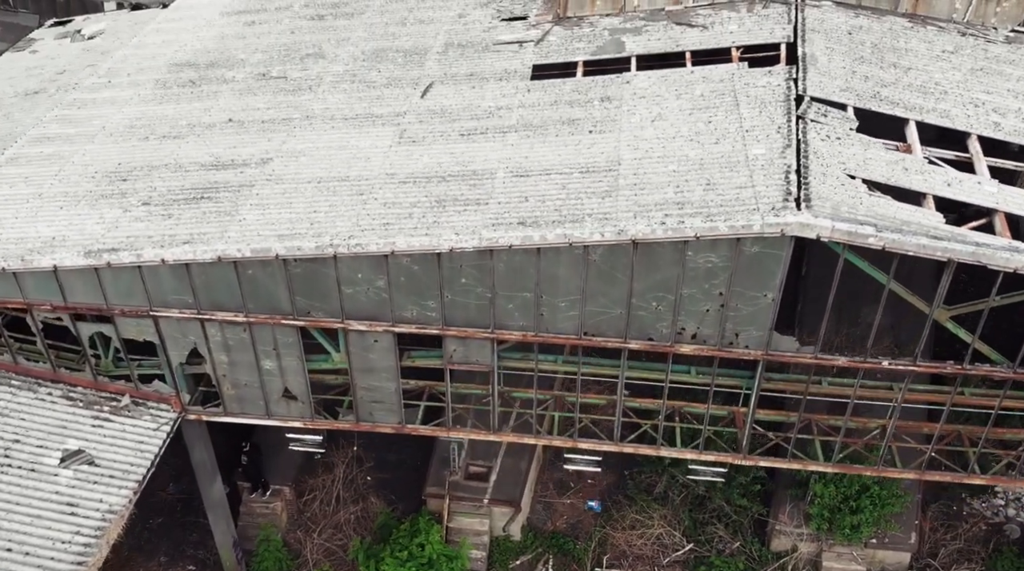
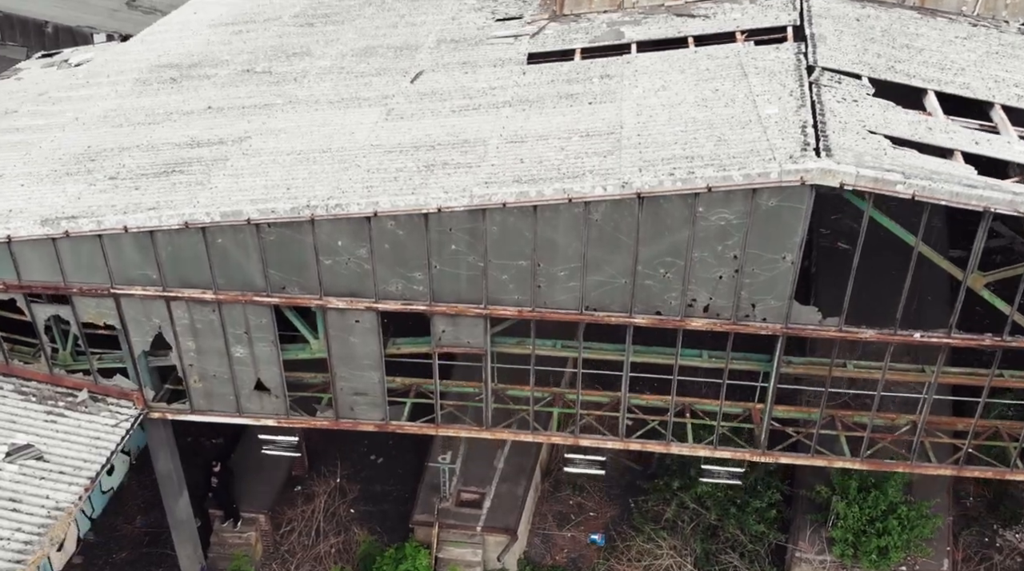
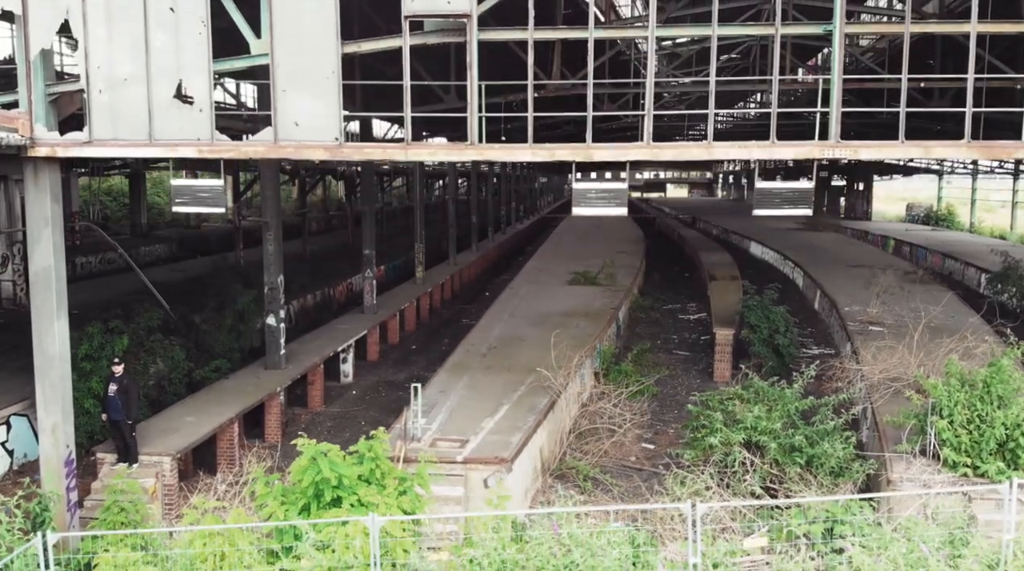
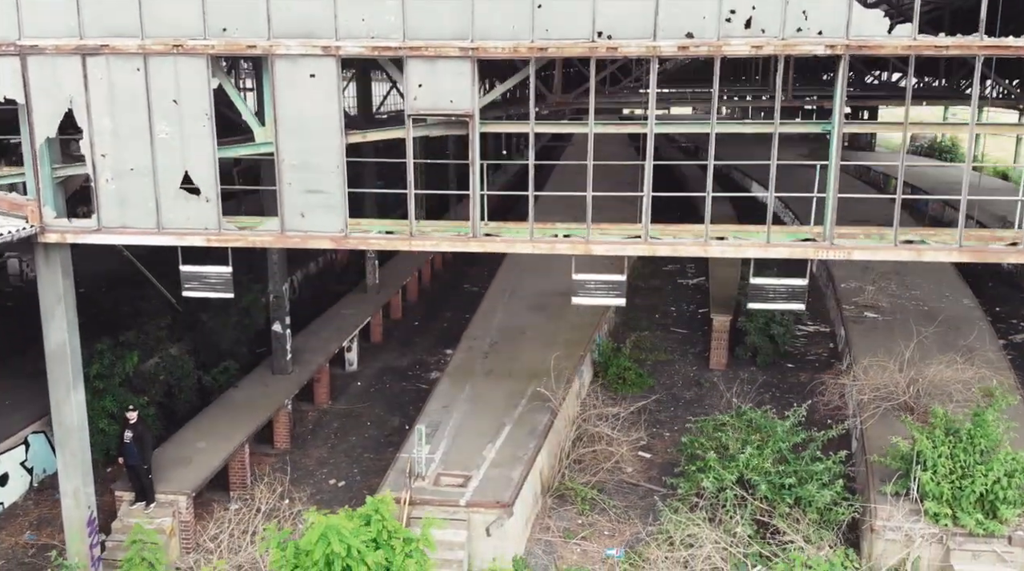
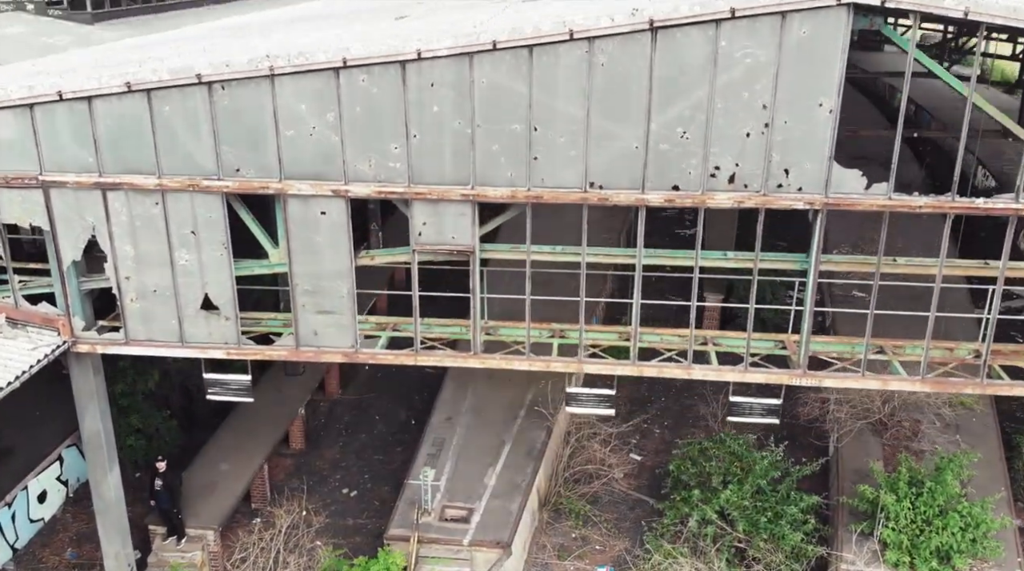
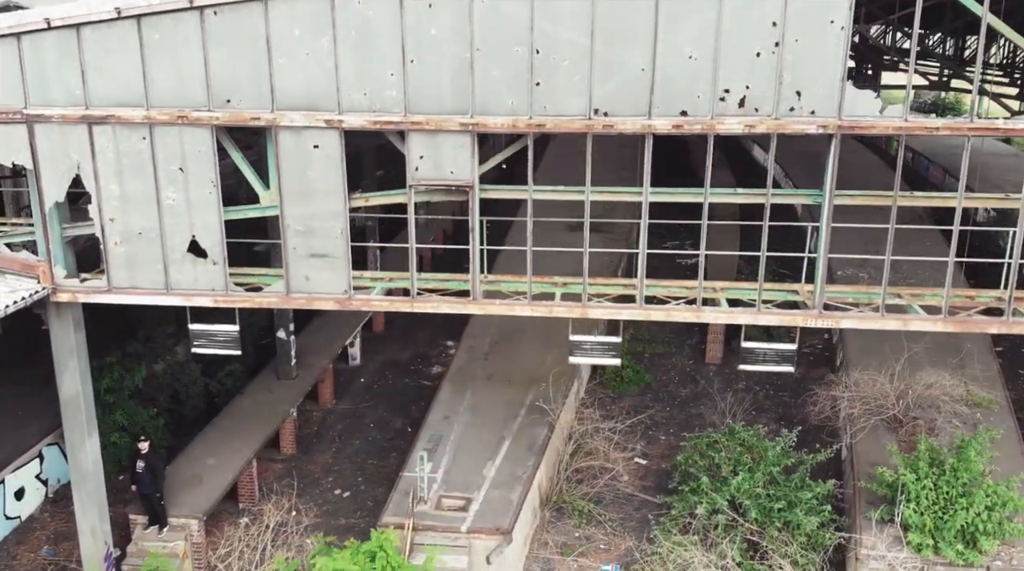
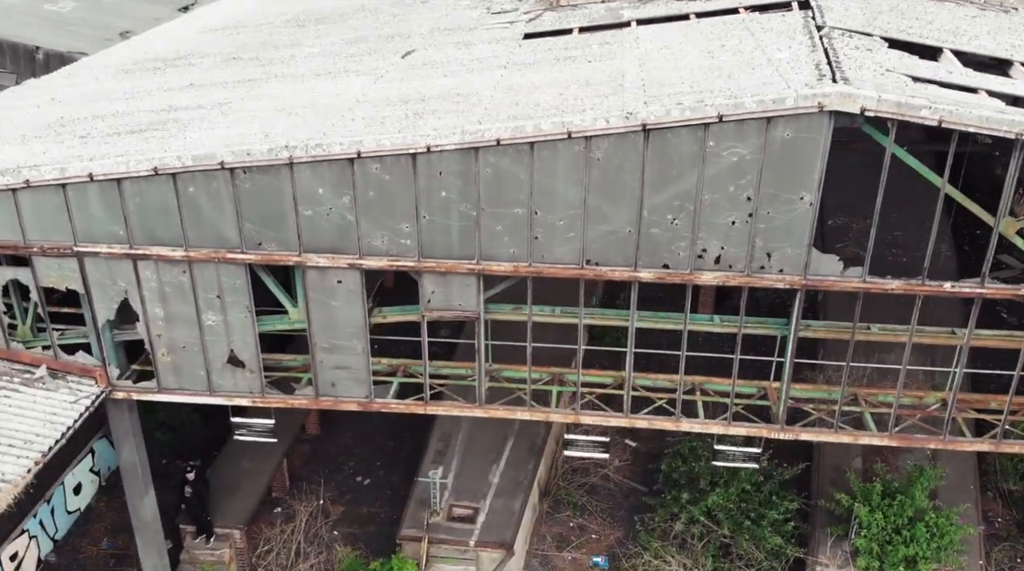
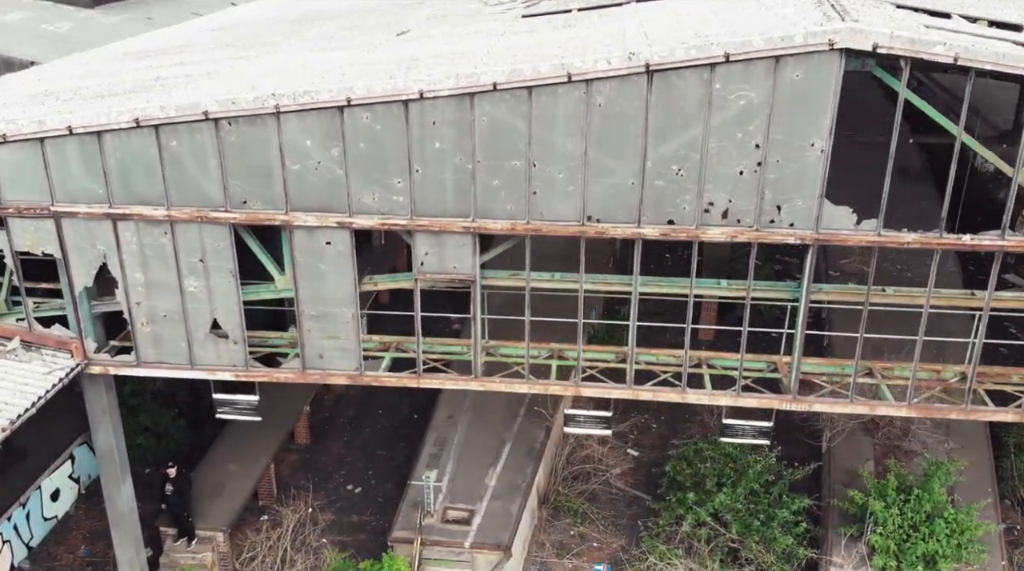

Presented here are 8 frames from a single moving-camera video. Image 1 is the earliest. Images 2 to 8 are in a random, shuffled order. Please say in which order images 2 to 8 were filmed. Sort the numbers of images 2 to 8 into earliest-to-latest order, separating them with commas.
2, 7, 8, 5, 6, 4, 3
